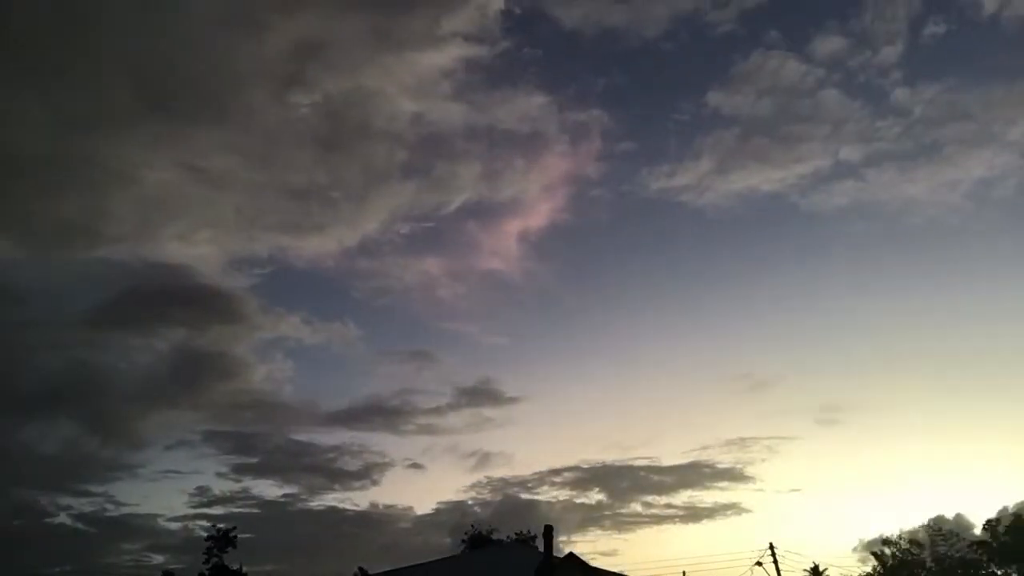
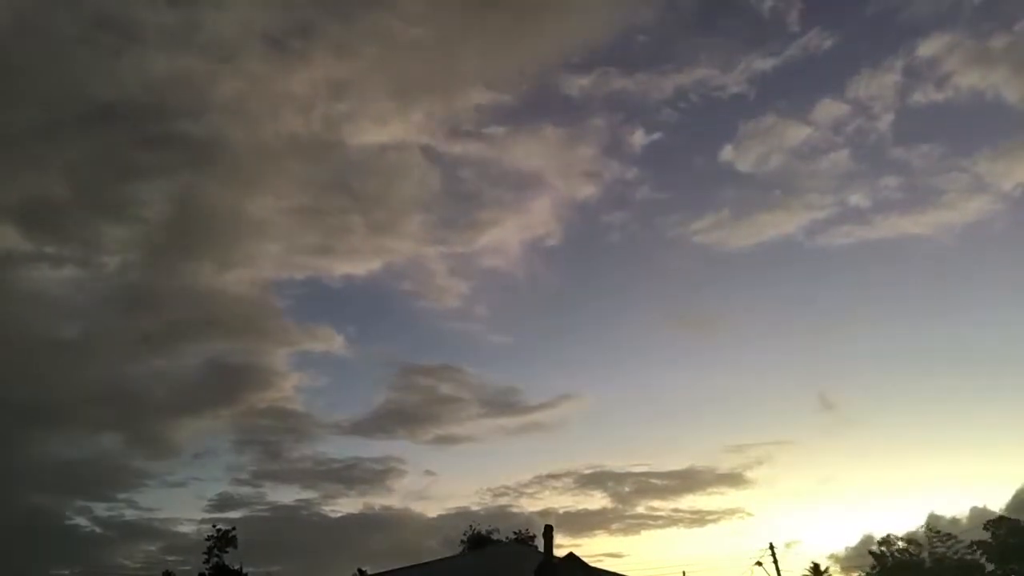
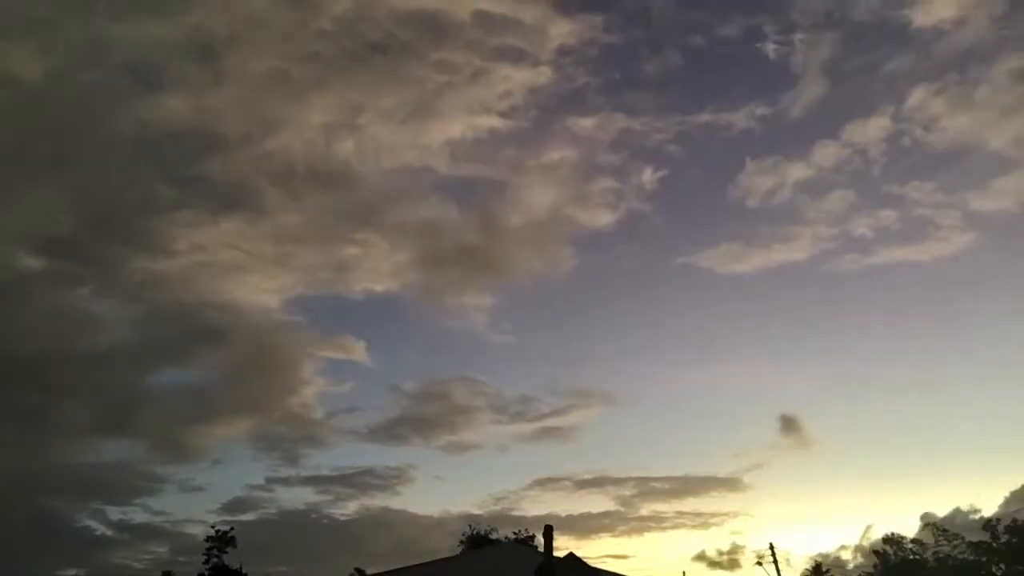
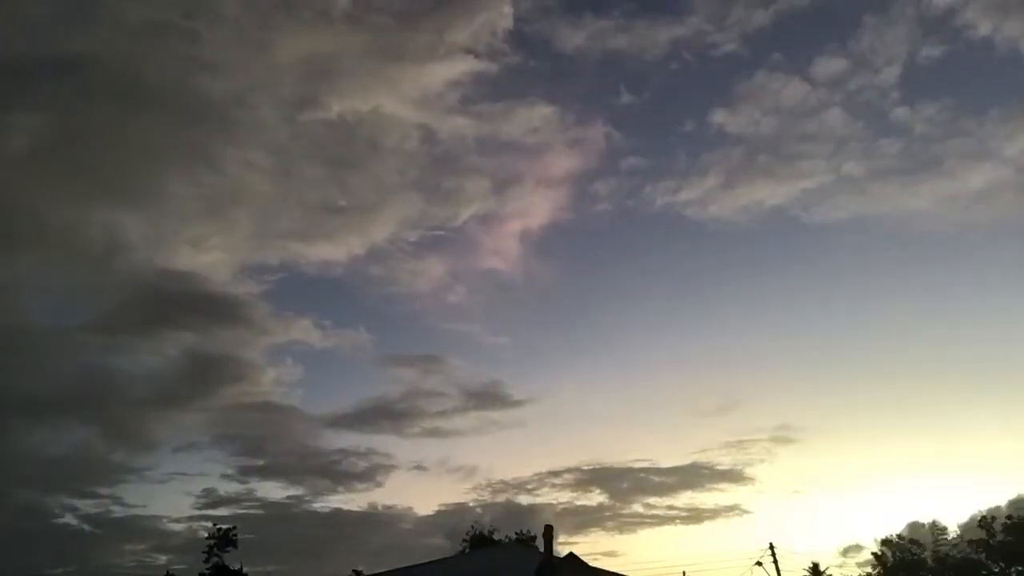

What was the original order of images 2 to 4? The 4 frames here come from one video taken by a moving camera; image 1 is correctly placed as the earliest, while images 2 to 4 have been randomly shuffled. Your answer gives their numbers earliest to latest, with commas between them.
4, 2, 3
